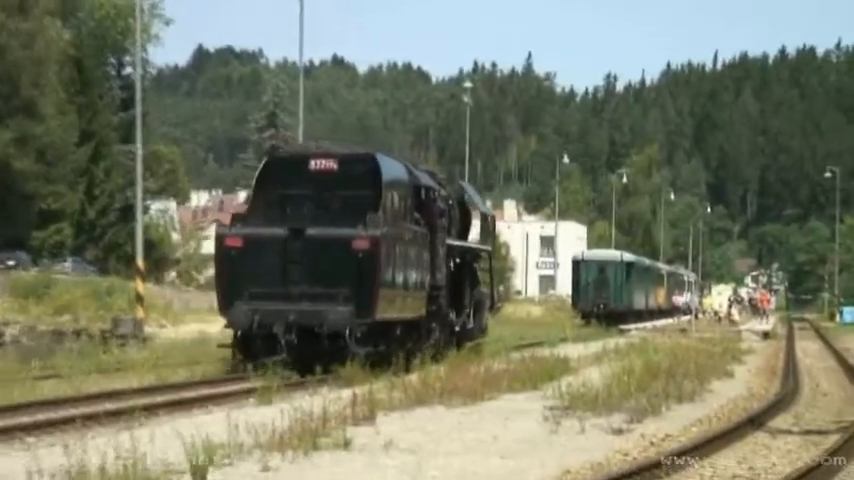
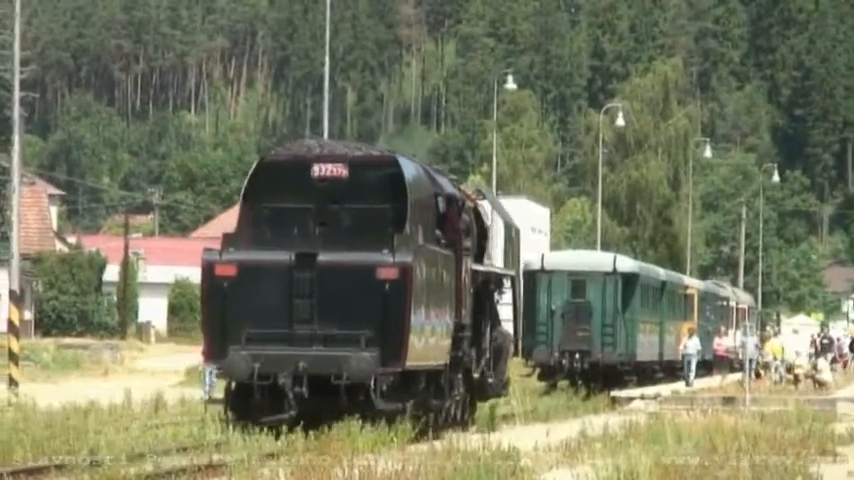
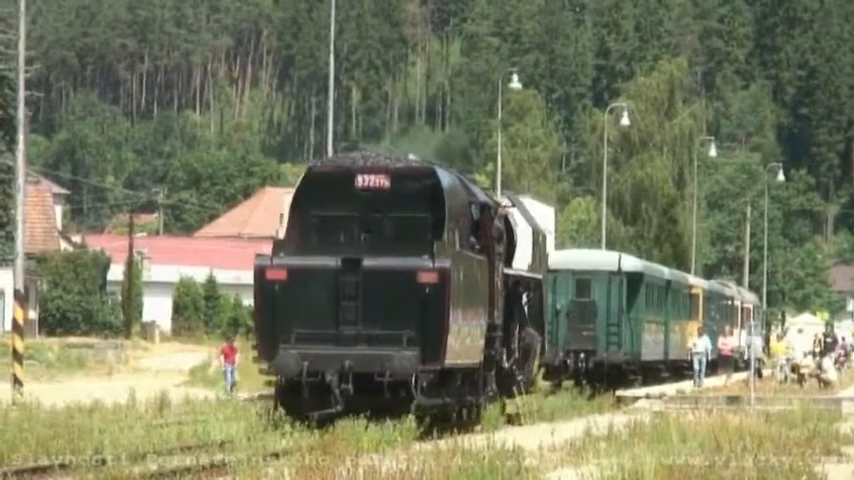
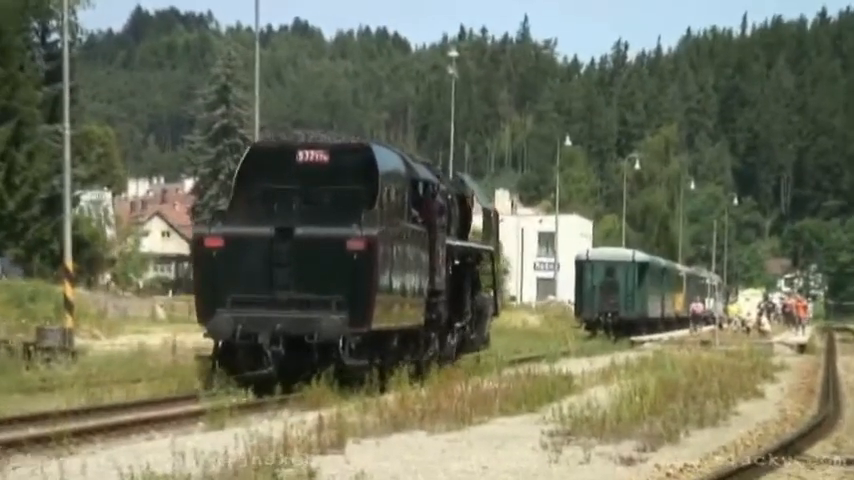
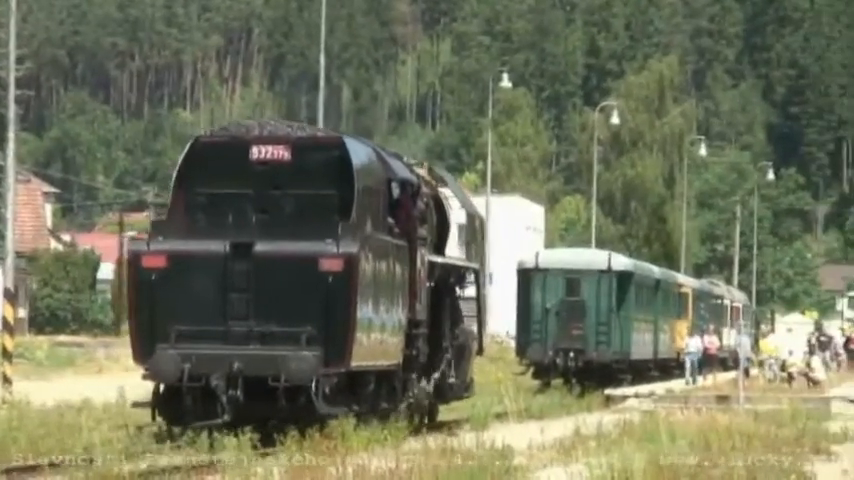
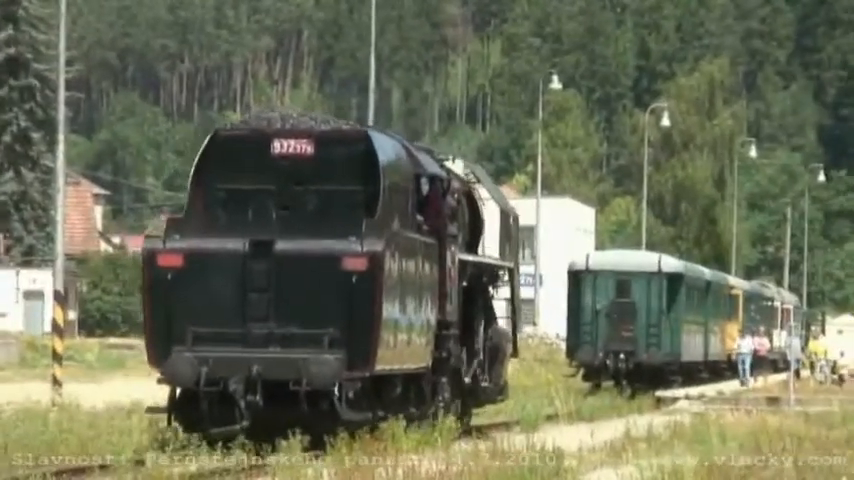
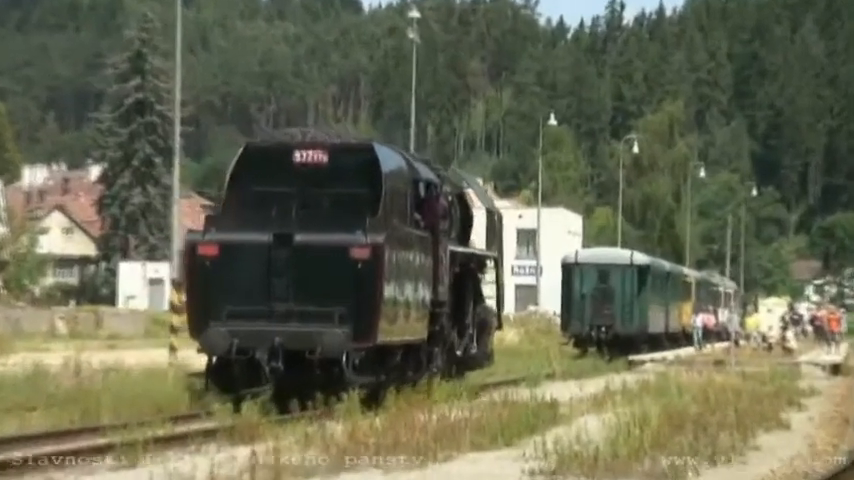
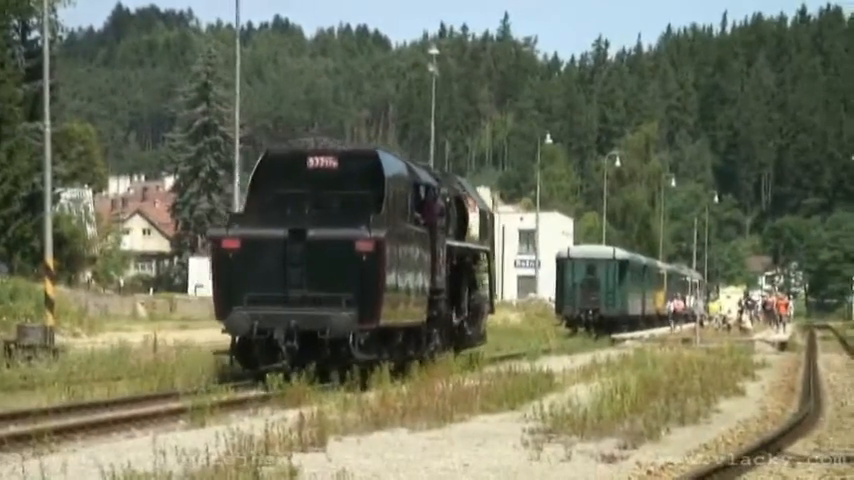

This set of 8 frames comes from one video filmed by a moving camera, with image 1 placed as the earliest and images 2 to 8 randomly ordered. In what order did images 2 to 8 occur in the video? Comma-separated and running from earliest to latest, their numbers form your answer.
4, 8, 7, 6, 5, 2, 3
